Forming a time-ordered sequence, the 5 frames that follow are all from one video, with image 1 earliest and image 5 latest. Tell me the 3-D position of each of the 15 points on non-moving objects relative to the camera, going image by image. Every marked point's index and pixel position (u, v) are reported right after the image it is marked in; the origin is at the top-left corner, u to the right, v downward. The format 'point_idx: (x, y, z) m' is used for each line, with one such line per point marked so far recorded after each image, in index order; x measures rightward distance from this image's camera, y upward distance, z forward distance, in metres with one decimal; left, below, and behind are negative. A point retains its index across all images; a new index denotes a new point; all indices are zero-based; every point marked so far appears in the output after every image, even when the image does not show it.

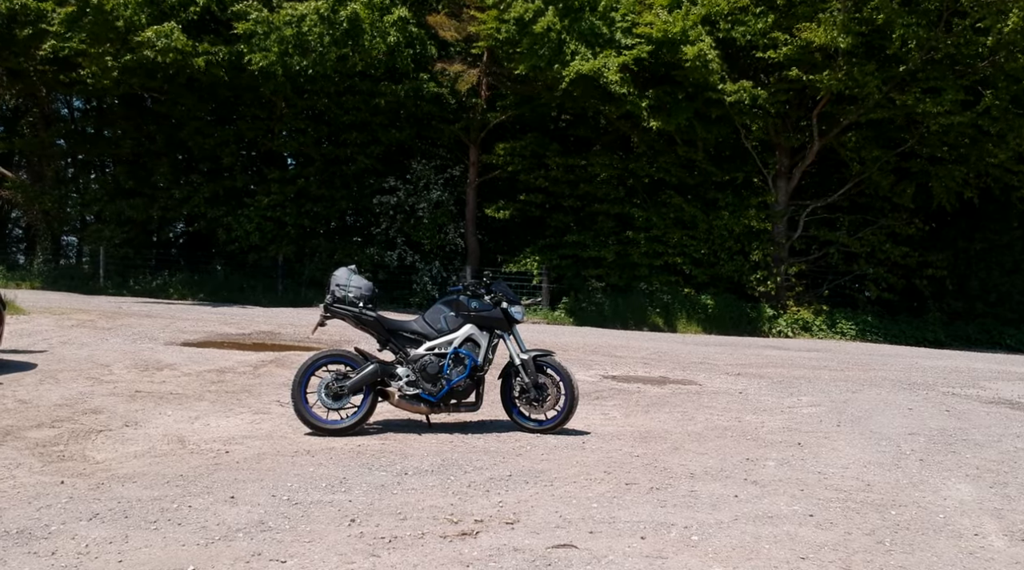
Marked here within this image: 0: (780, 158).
0: (+5.1, +2.4, +18.6) m
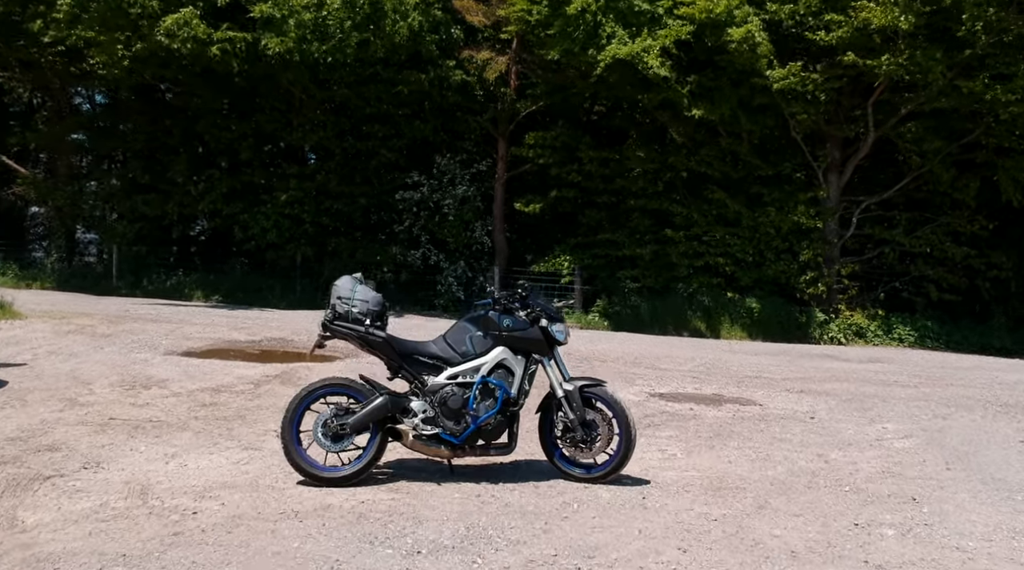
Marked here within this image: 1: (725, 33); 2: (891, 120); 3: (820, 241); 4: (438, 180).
0: (+5.6, +2.3, +17.3) m
1: (+3.3, +3.9, +15.2) m
2: (+6.4, +2.8, +16.5) m
3: (+5.4, +0.8, +17.2) m
4: (-1.4, +2.0, +19.3) m
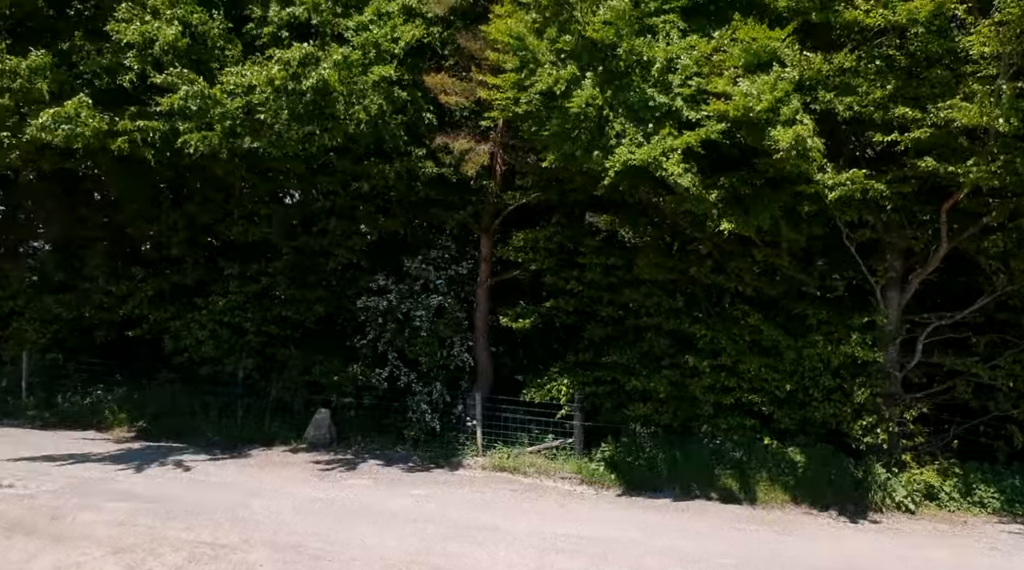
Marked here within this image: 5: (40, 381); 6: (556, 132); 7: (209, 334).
0: (+5.4, +0.3, +13.9) m
1: (+3.1, +1.8, +11.9) m
2: (+6.1, +0.7, +13.1) m
3: (+5.2, -1.3, +13.8) m
4: (-1.7, 0.0, +15.9) m
5: (-8.5, -1.7, +17.7) m
6: (+0.6, +1.9, +12.5) m
7: (-5.0, -0.8, +16.3) m
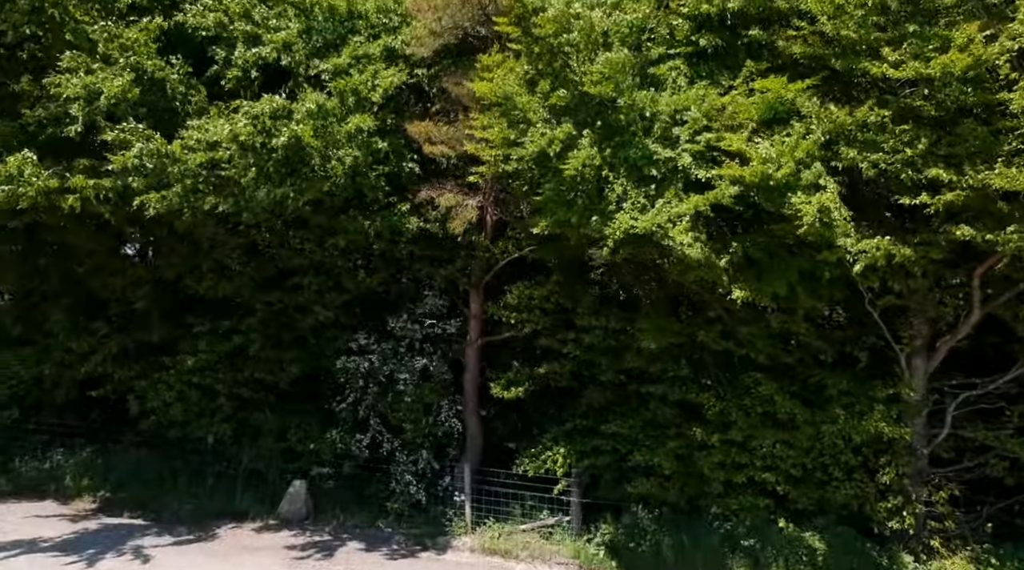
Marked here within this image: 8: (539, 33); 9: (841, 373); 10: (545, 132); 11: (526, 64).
0: (+5.3, -0.6, +12.7) m
1: (+3.0, +0.9, +10.7) m
2: (+6.0, -0.1, +11.9) m
3: (+5.0, -2.1, +12.6) m
4: (-1.8, -0.9, +14.6) m
5: (-8.7, -2.6, +16.5) m
6: (+0.4, +1.0, +11.3) m
7: (-5.1, -1.7, +15.0) m
8: (+0.4, +2.9, +11.5) m
9: (+4.3, -1.2, +12.8) m
10: (+0.4, +1.7, +11.3) m
11: (+0.2, +2.6, +11.8) m
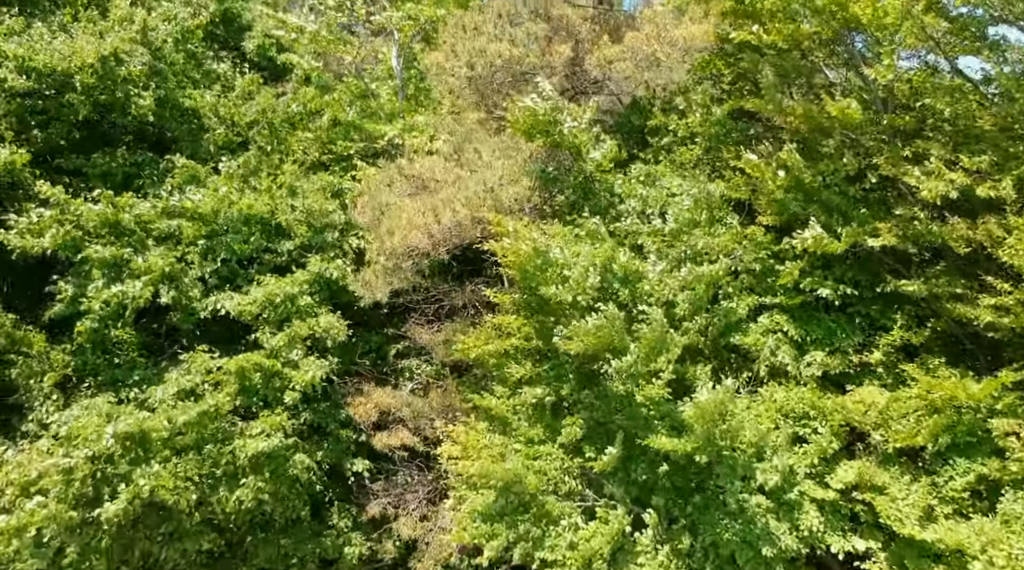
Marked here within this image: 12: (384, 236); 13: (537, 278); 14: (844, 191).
0: (+5.3, -3.7, +8.0) m
1: (+3.0, -2.1, +6.0) m
2: (+6.0, -3.2, +7.3) m
3: (+5.1, -5.2, +7.9) m
4: (-1.8, -4.1, +9.9) m
5: (-8.7, -5.8, +11.6) m
6: (+0.5, -2.0, +6.6) m
7: (-5.1, -4.9, +10.2) m
8: (+0.4, -0.2, +6.8) m
9: (+4.3, -4.3, +8.1) m
10: (+0.4, -1.3, +6.6) m
11: (+0.2, -0.4, +7.2) m
12: (-1.1, +0.4, +8.3) m
13: (+0.2, +0.2, +6.9) m
14: (+2.6, +0.7, +7.6) m
